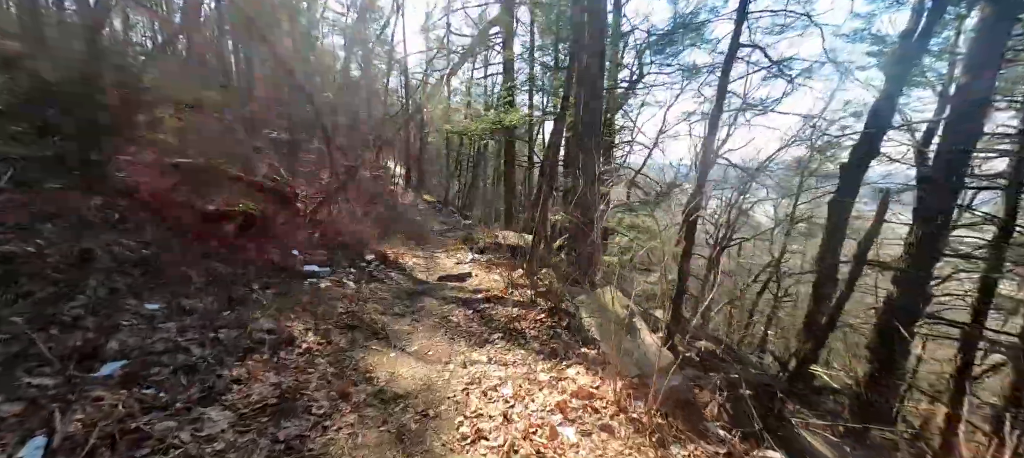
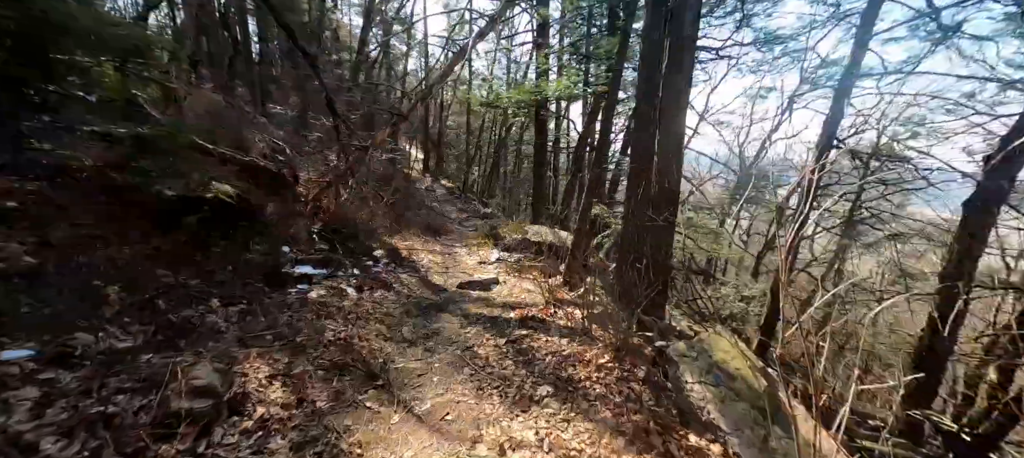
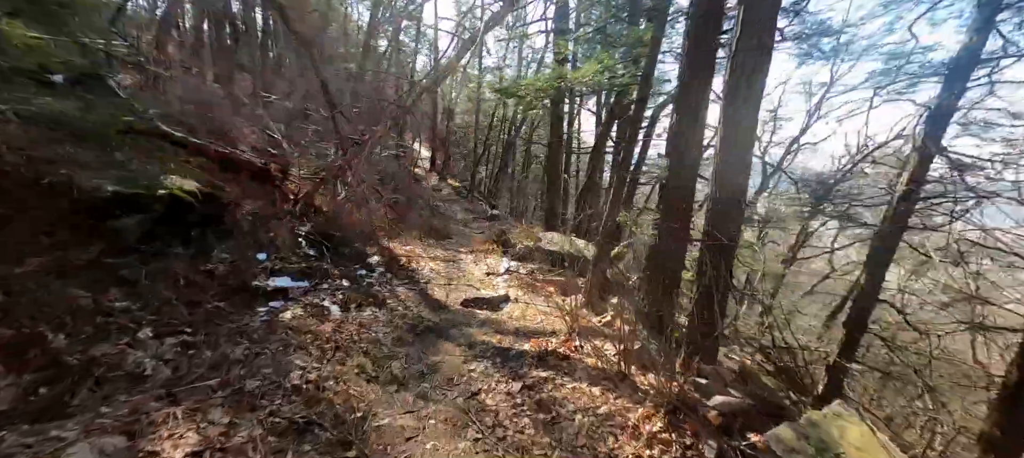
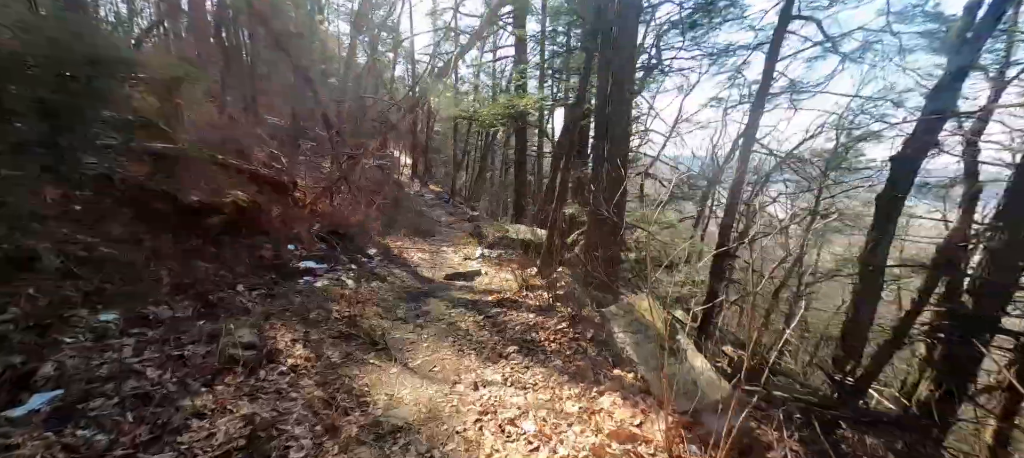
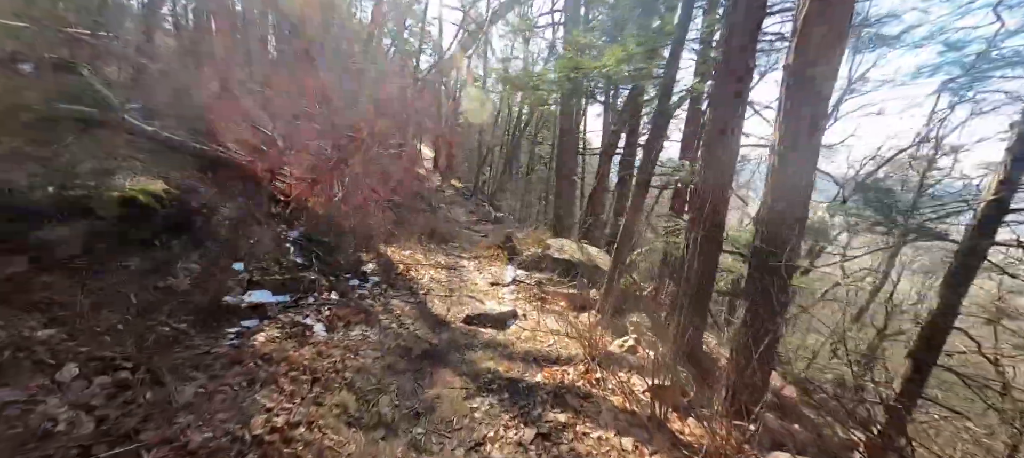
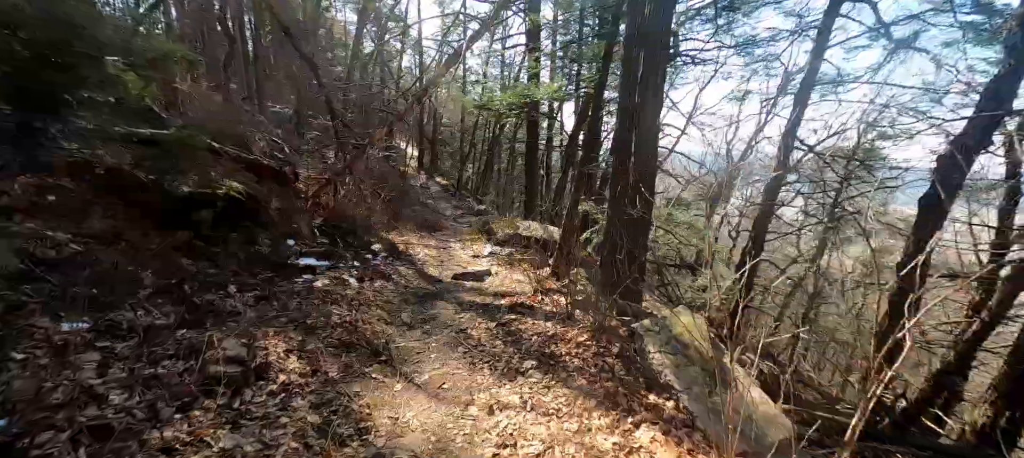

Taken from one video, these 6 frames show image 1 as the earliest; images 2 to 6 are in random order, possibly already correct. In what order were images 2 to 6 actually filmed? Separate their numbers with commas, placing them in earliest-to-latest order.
4, 6, 2, 3, 5
